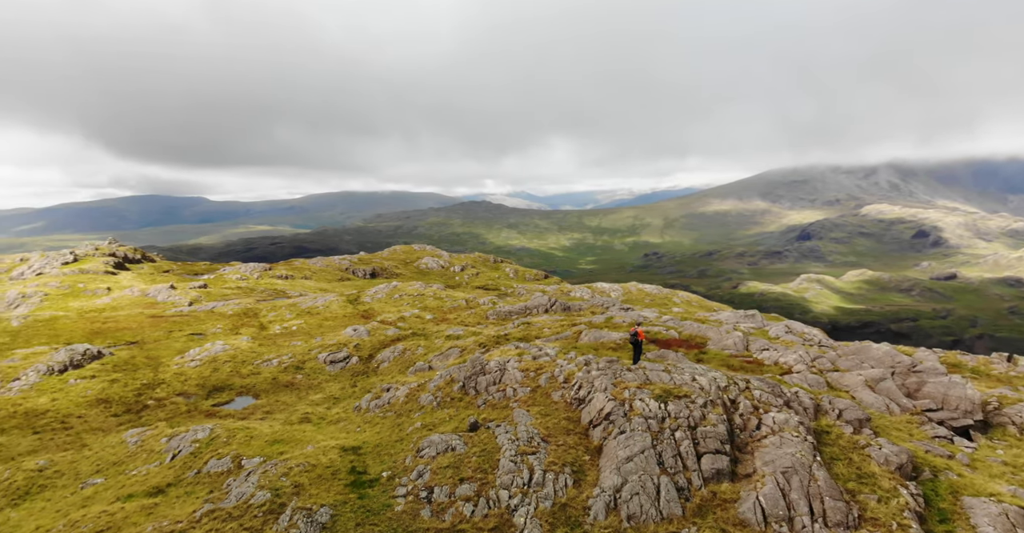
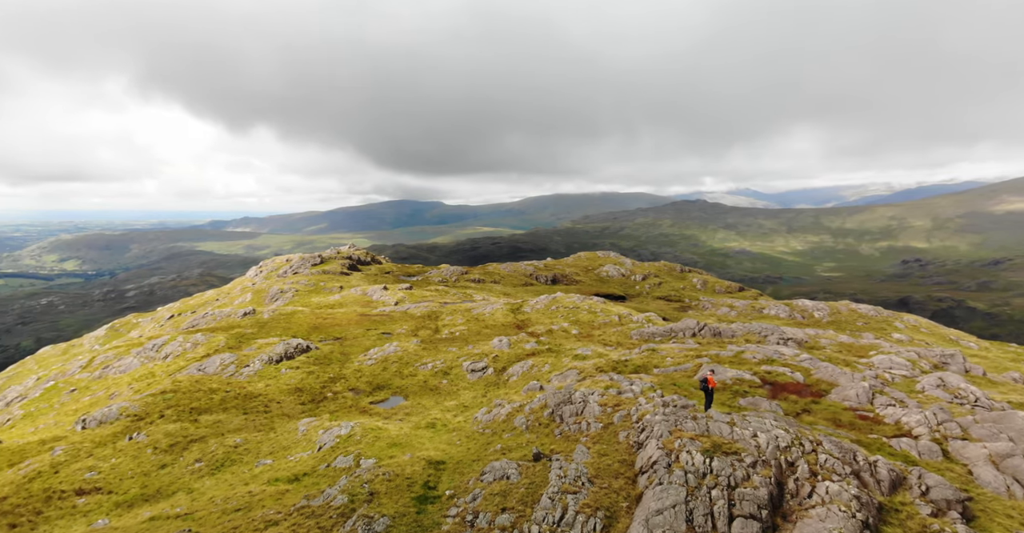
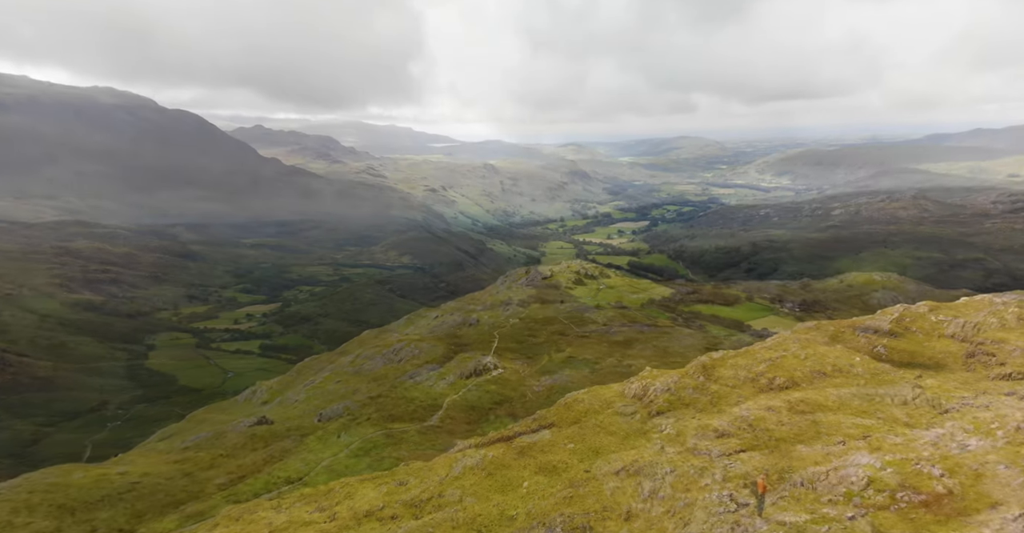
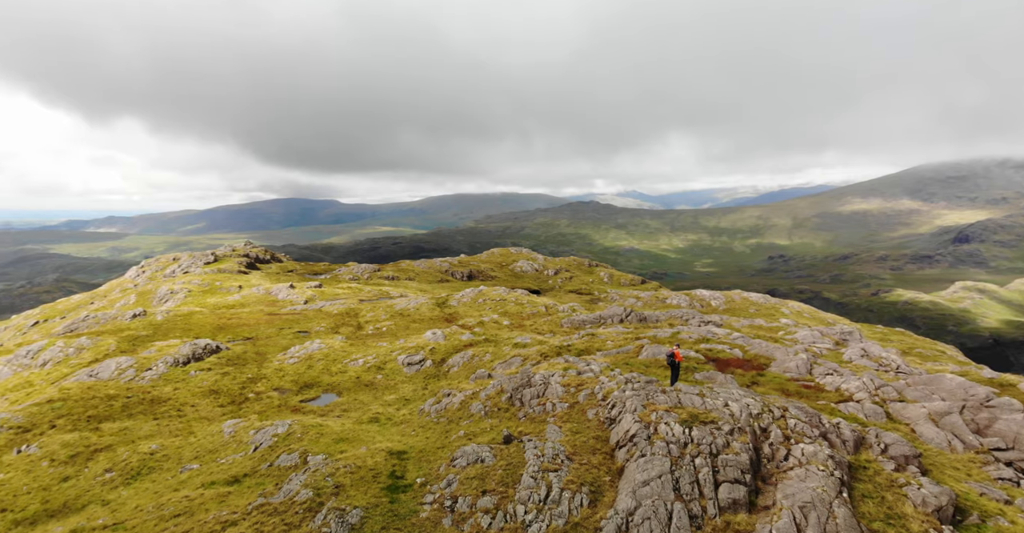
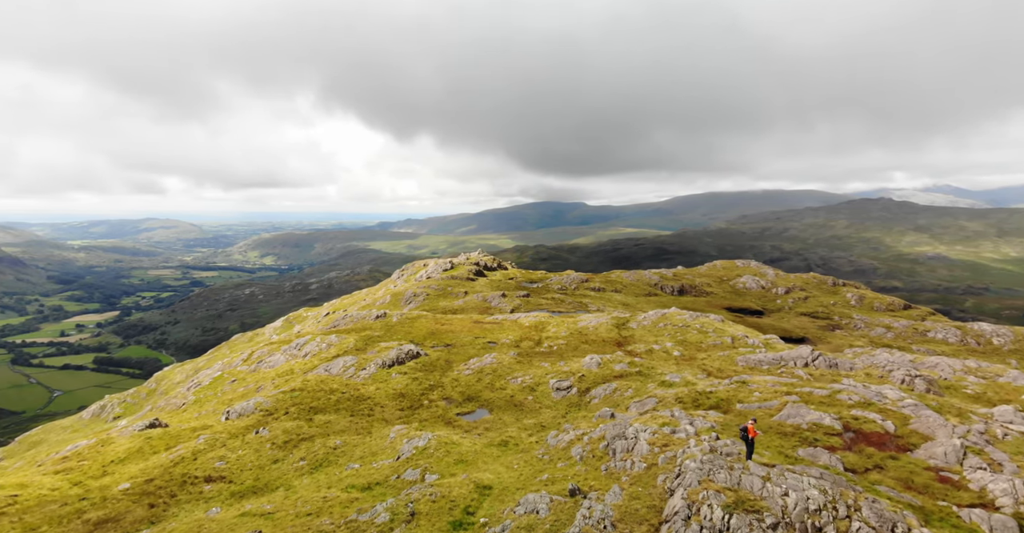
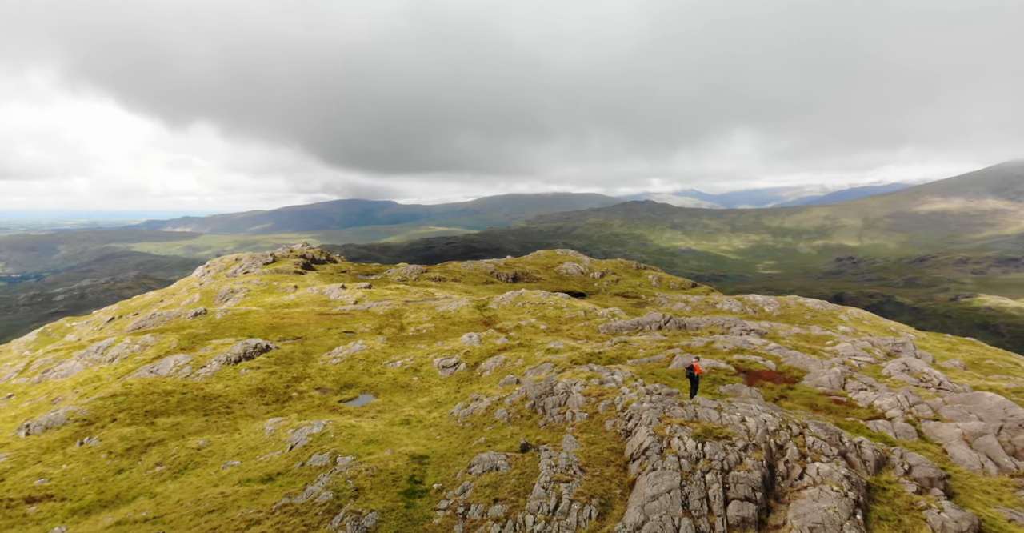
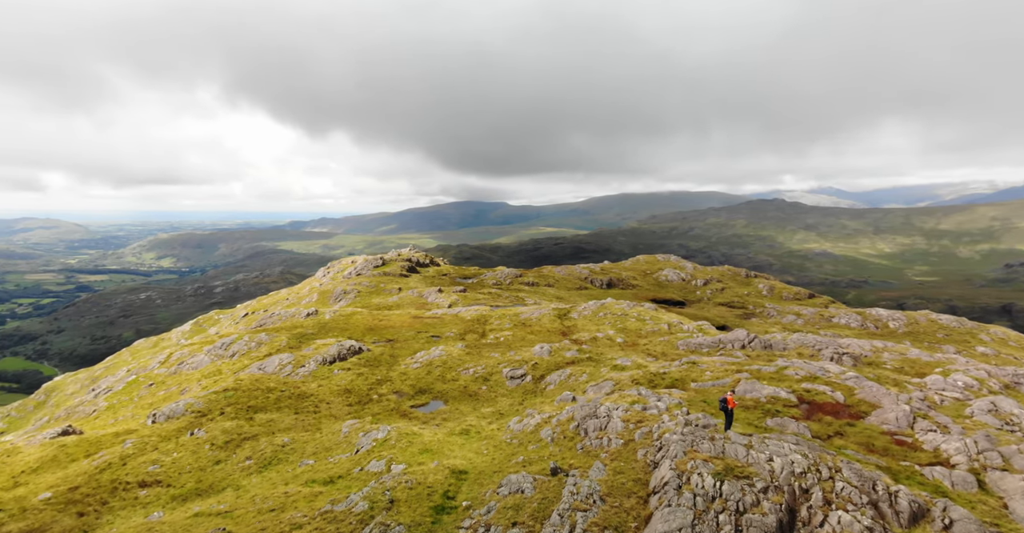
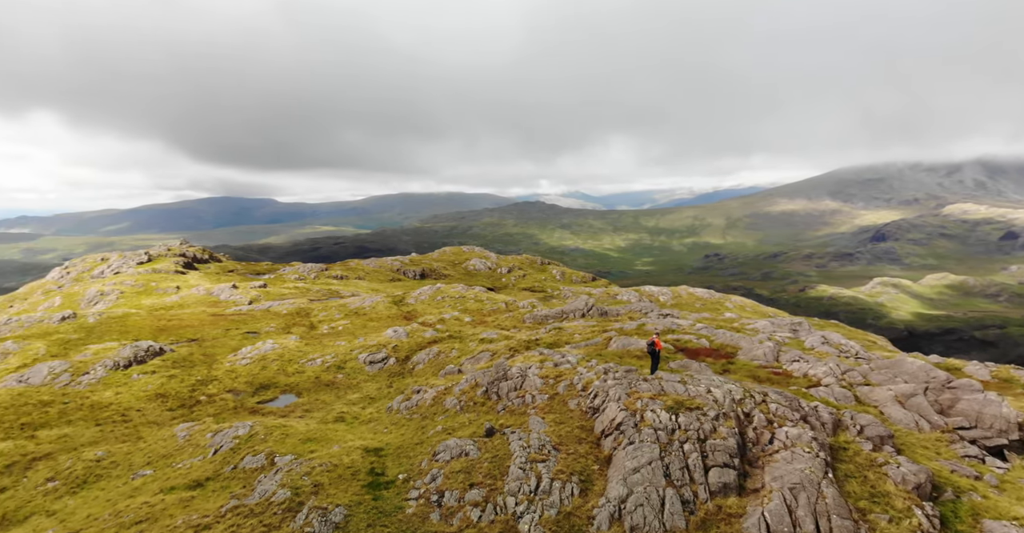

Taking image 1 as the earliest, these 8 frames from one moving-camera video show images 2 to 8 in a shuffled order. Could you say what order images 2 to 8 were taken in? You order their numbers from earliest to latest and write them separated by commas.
8, 4, 6, 2, 7, 5, 3
